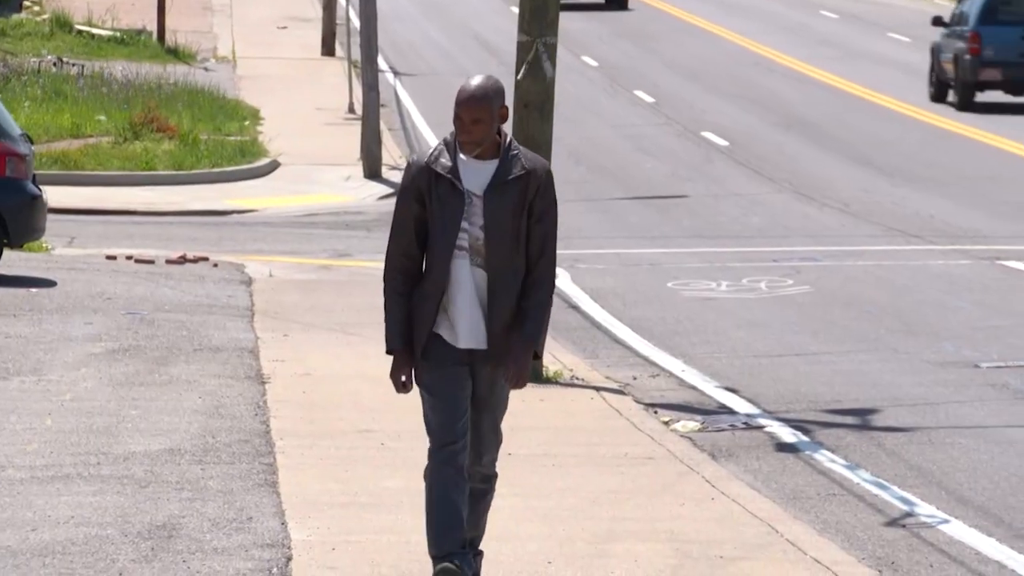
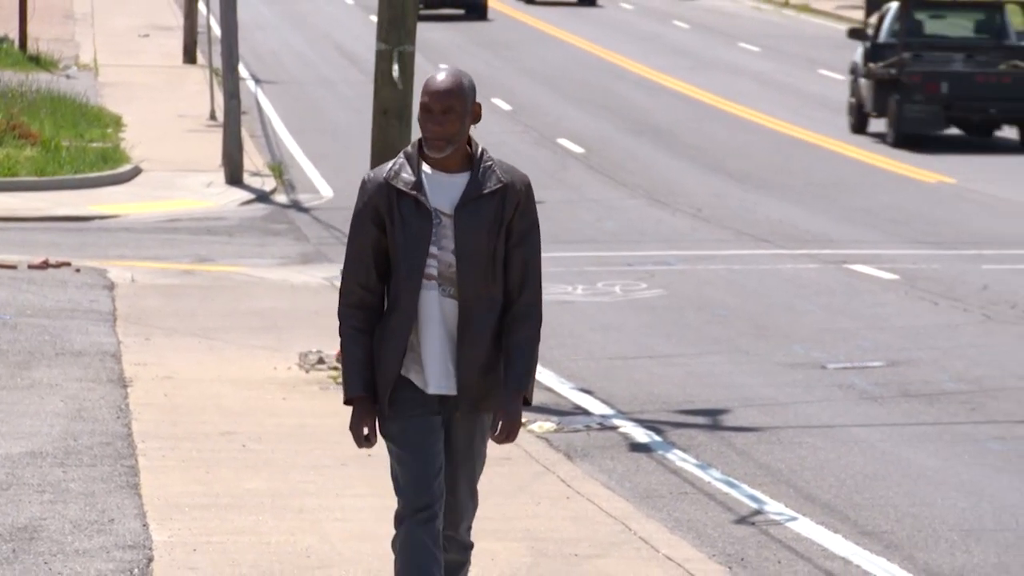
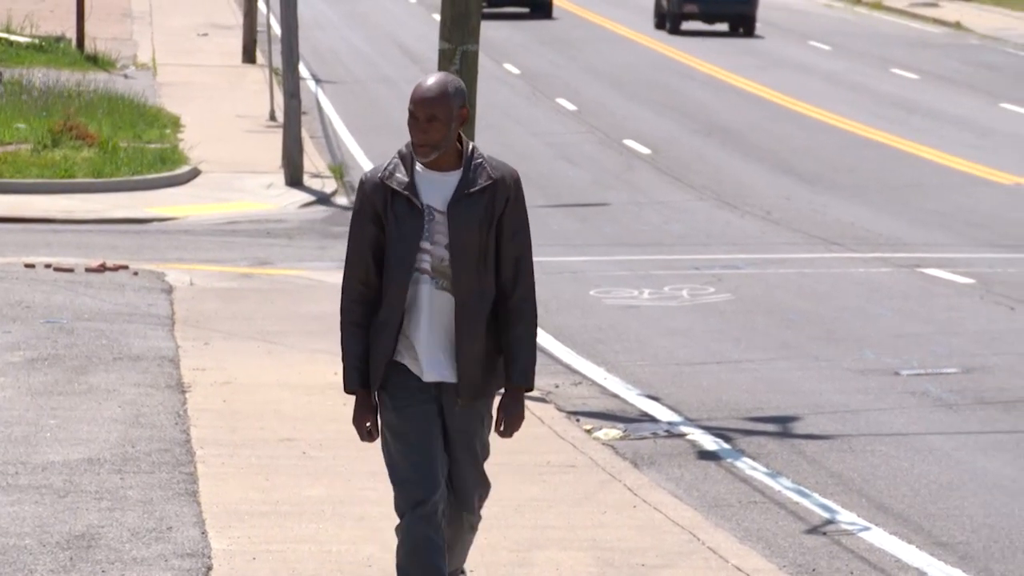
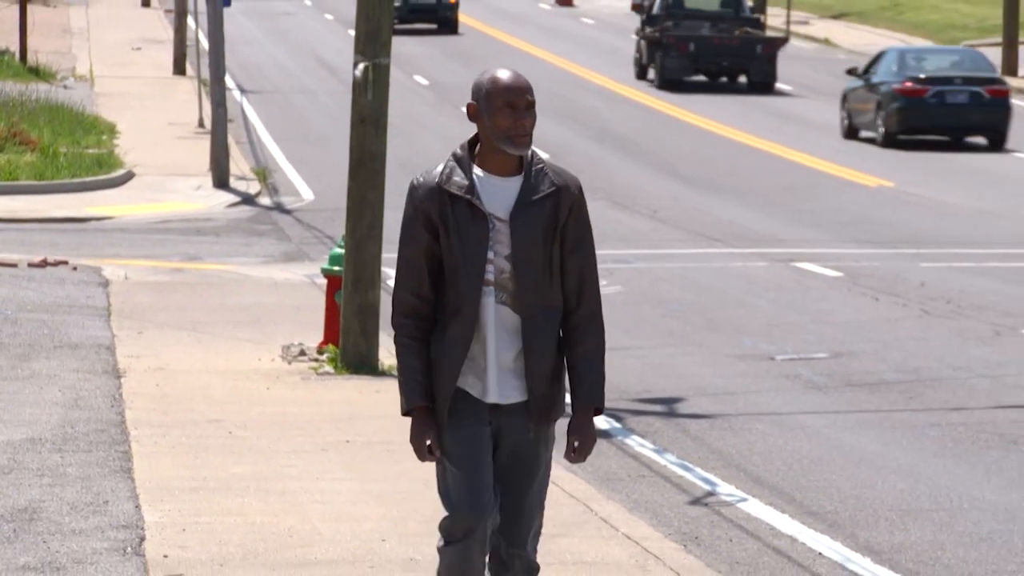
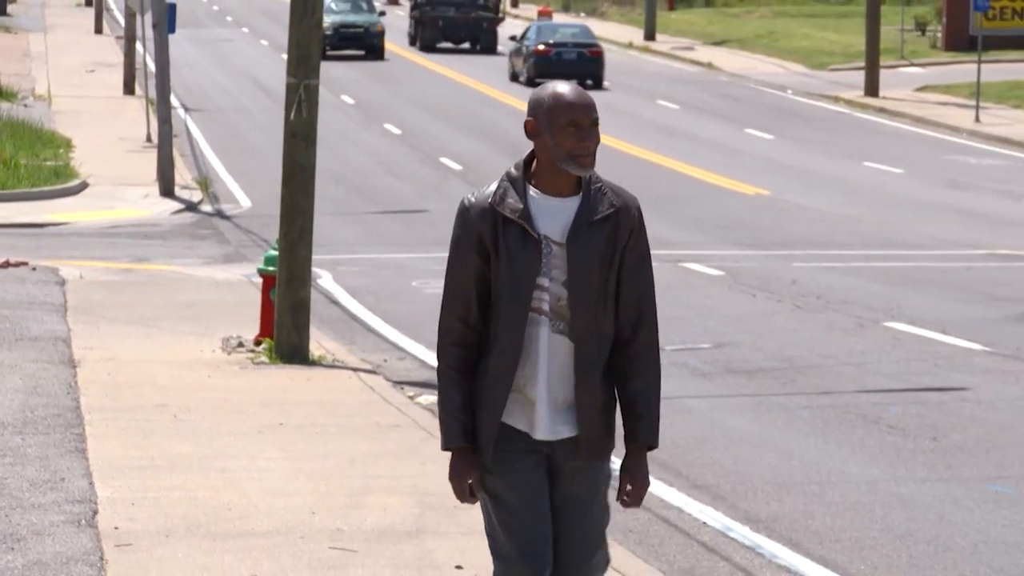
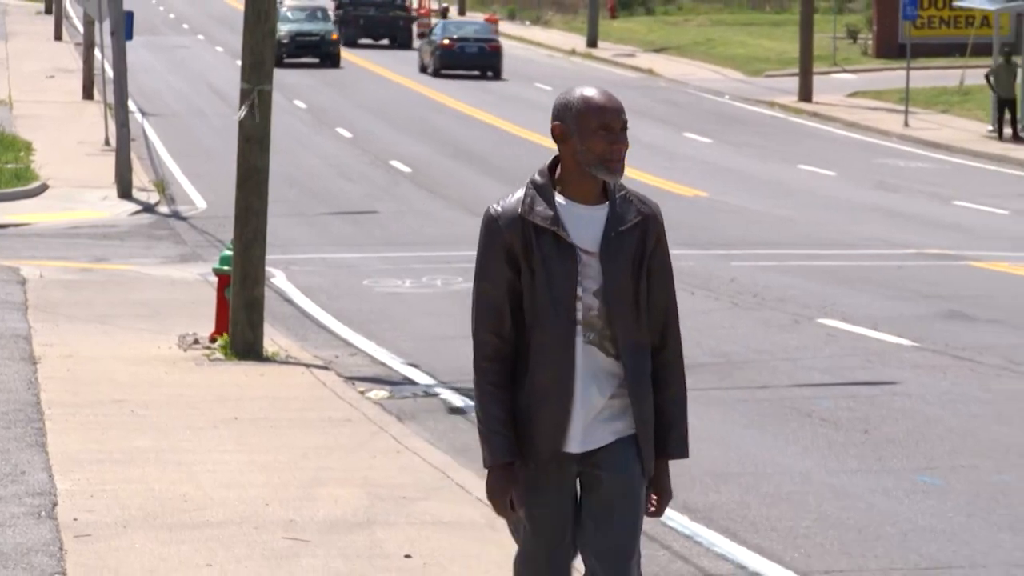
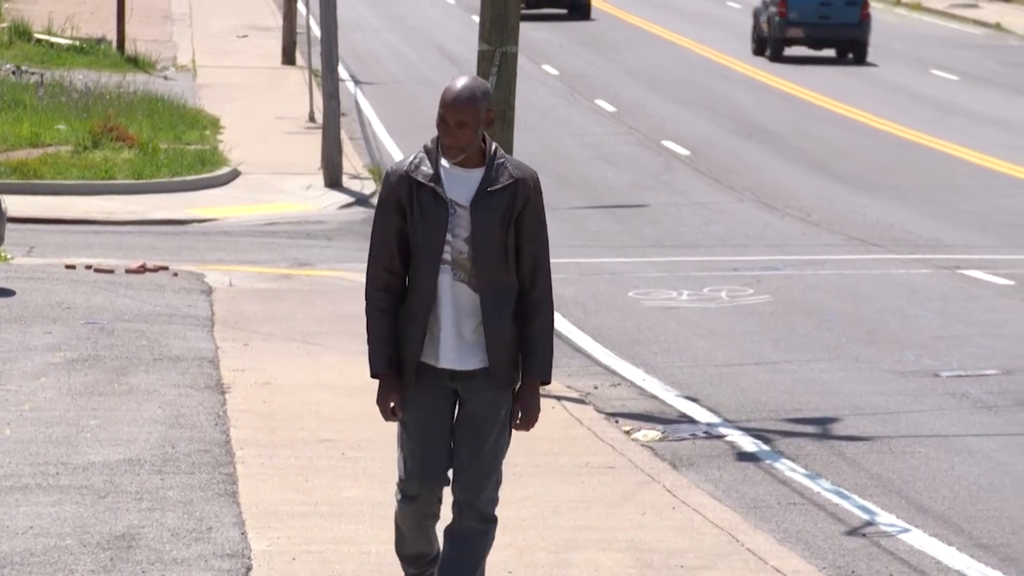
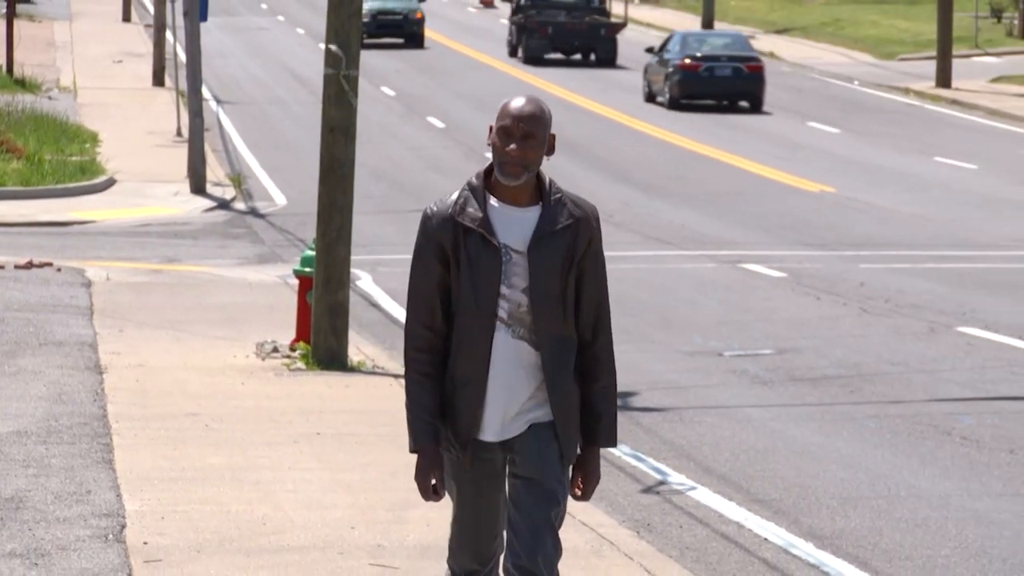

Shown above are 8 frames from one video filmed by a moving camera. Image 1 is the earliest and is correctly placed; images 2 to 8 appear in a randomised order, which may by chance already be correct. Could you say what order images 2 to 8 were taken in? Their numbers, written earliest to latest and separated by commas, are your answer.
7, 3, 2, 4, 8, 5, 6
